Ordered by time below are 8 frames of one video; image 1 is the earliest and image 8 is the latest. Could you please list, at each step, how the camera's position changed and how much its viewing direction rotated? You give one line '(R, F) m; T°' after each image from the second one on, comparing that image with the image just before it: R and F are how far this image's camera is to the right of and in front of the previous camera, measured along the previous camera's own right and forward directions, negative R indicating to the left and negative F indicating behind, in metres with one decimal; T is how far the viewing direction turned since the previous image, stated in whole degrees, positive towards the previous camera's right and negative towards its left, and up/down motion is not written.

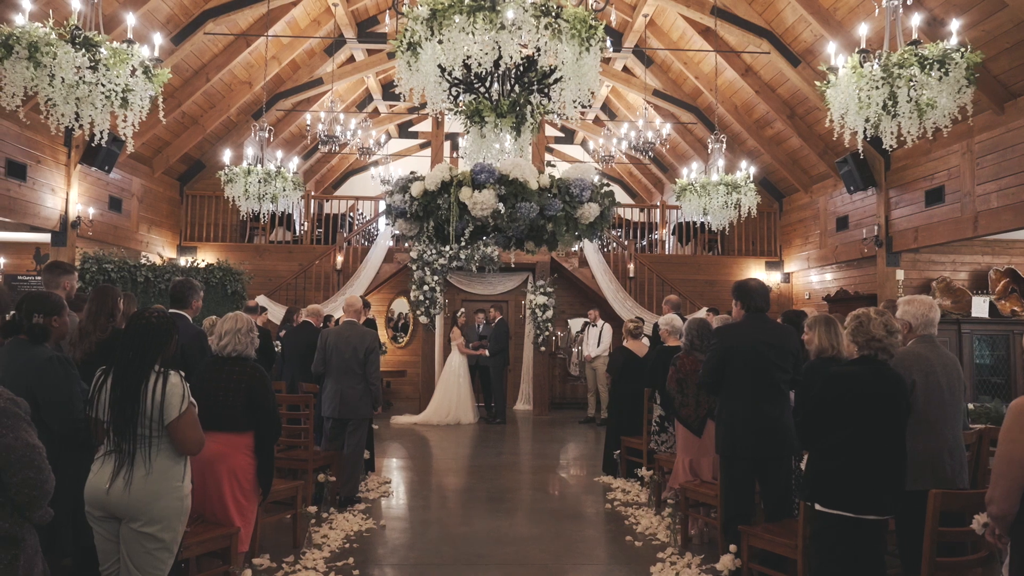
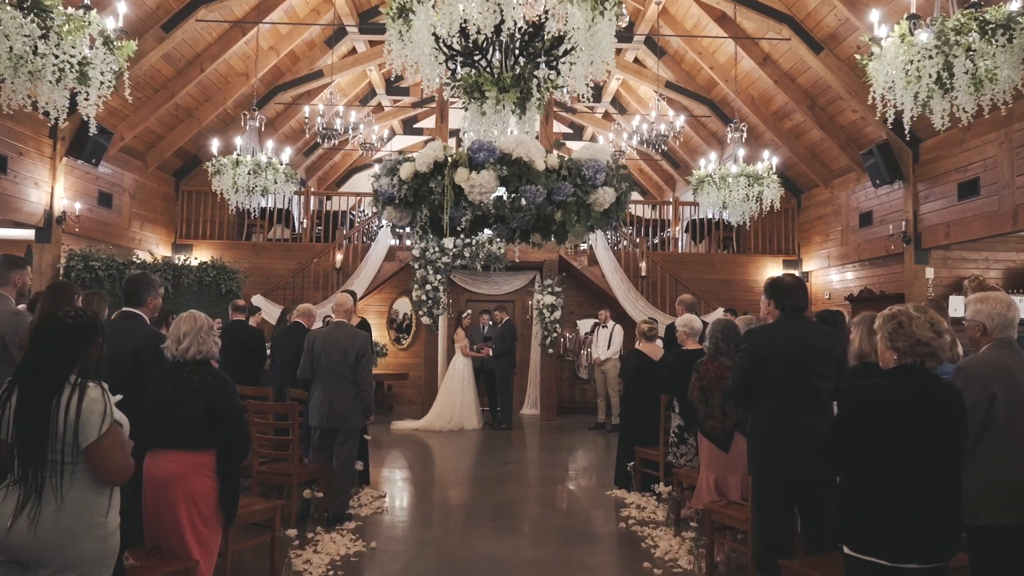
(0.0, +0.5) m; -1°
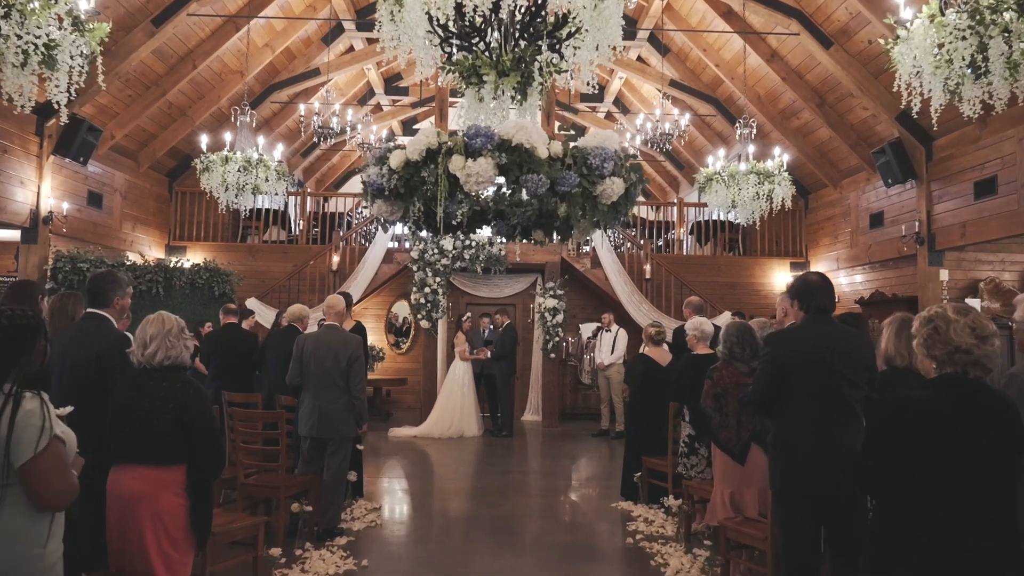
(0.0, +0.3) m; 0°
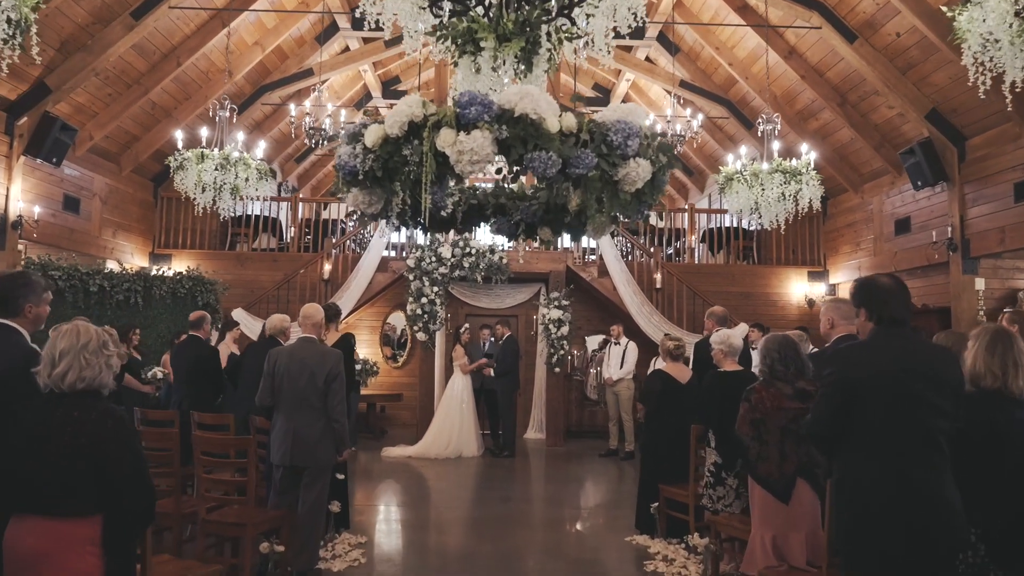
(0.0, +0.6) m; 0°
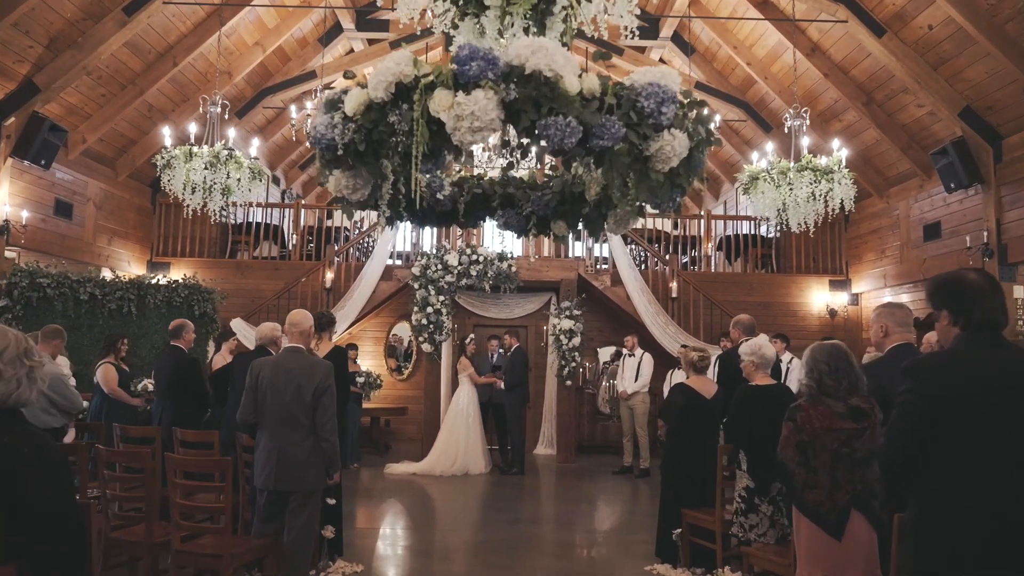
(0.0, +0.4) m; -1°
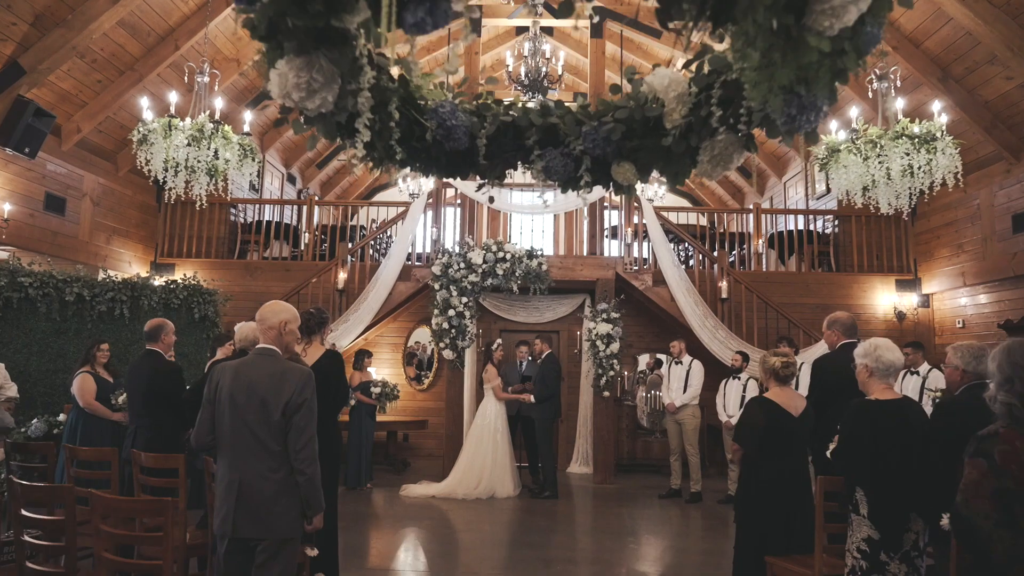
(0.0, +0.9) m; -2°
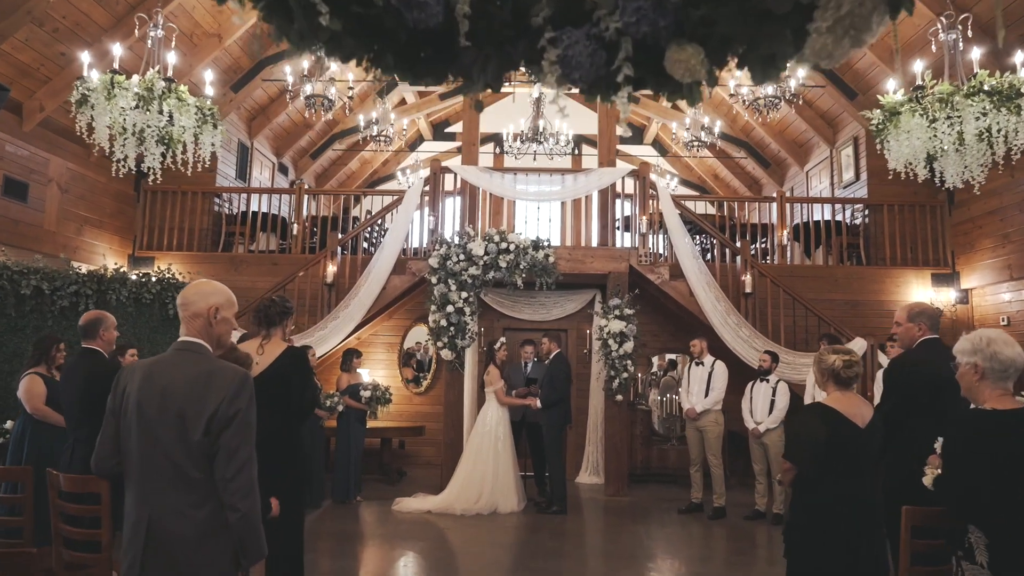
(0.0, +0.7) m; 0°
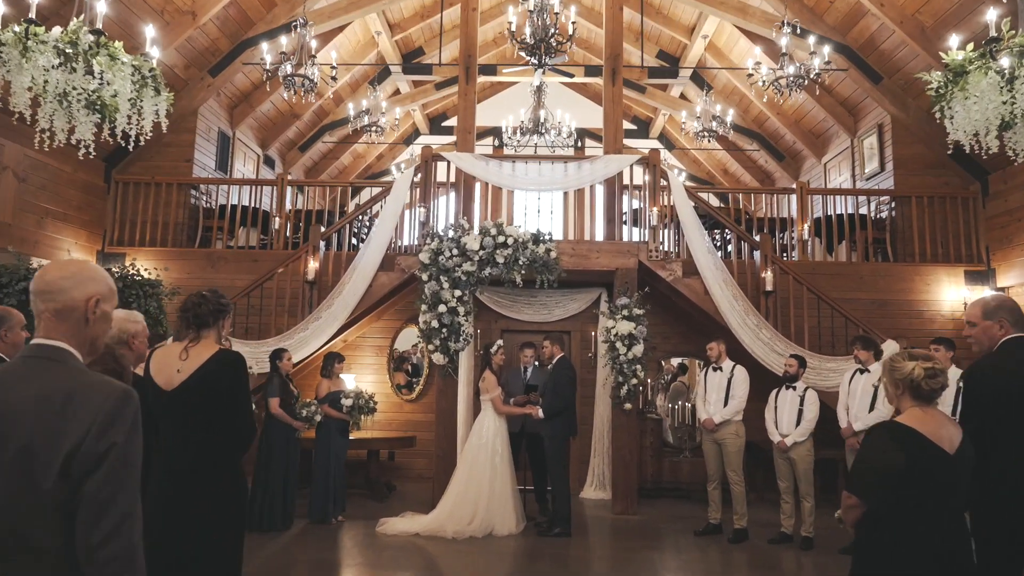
(0.0, +0.7) m; 0°
